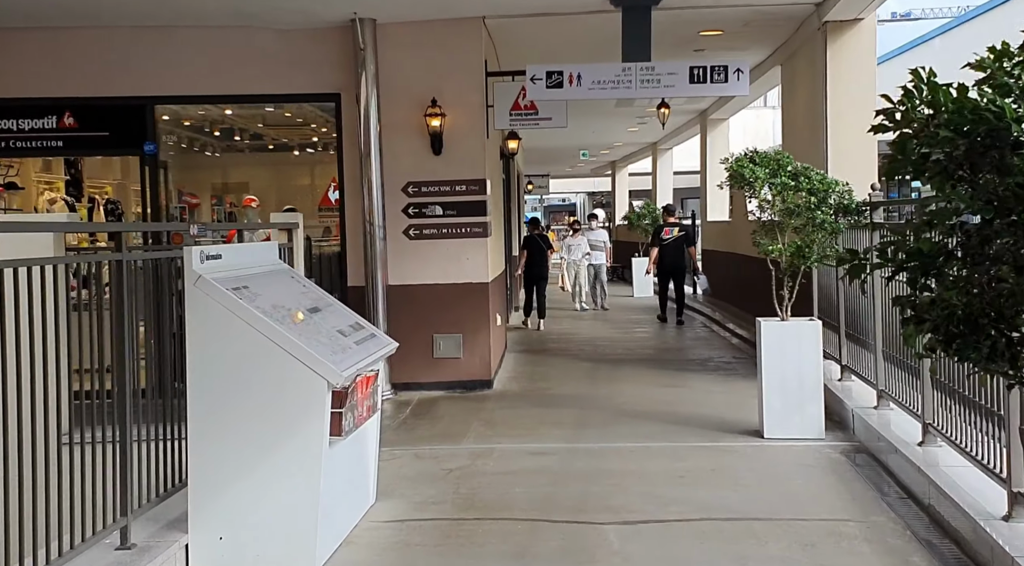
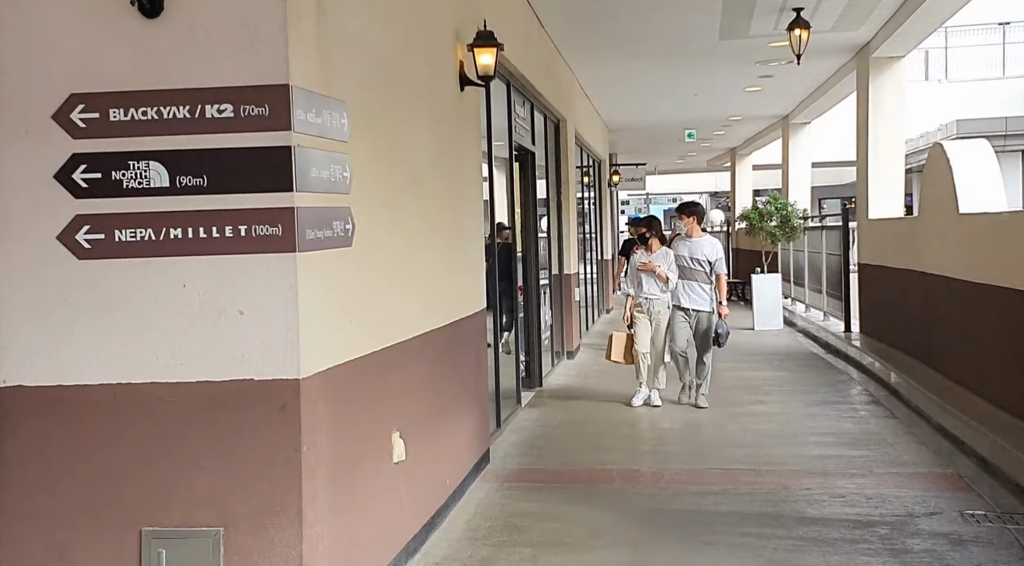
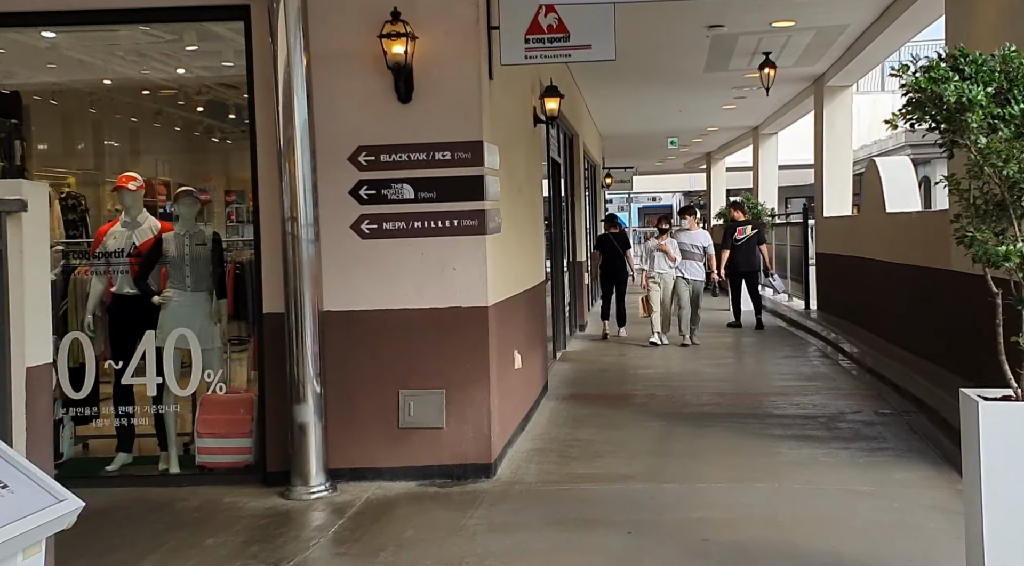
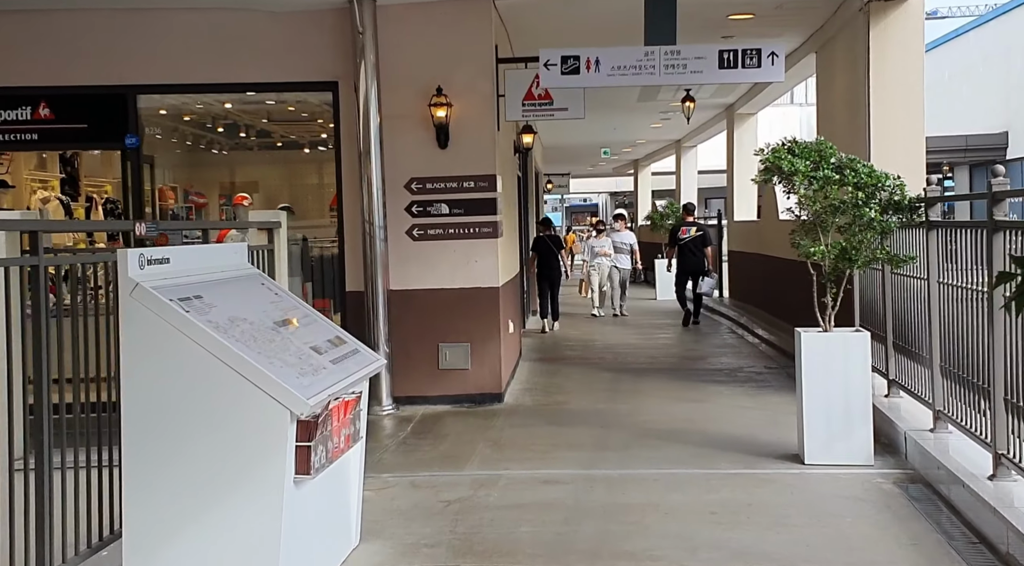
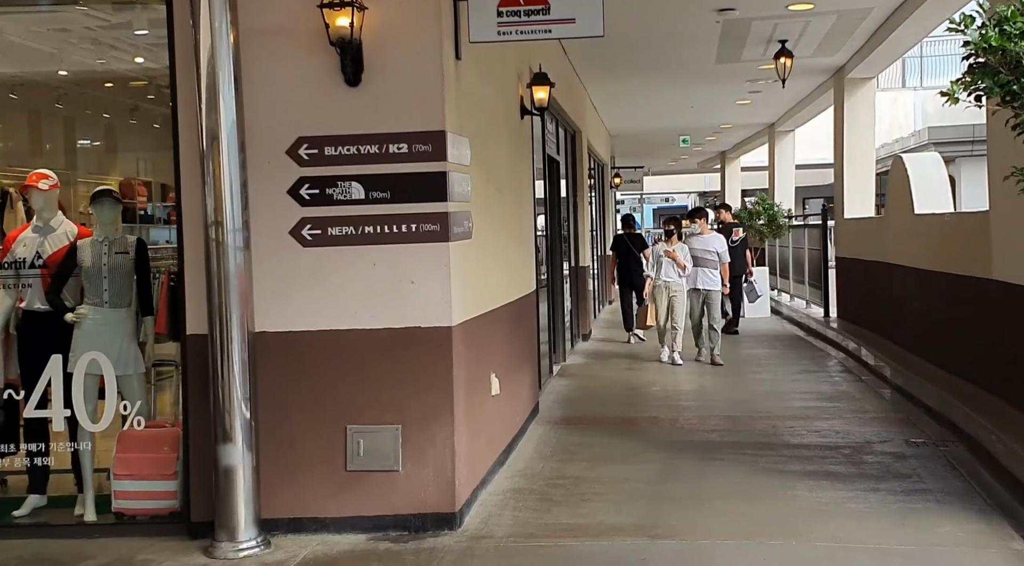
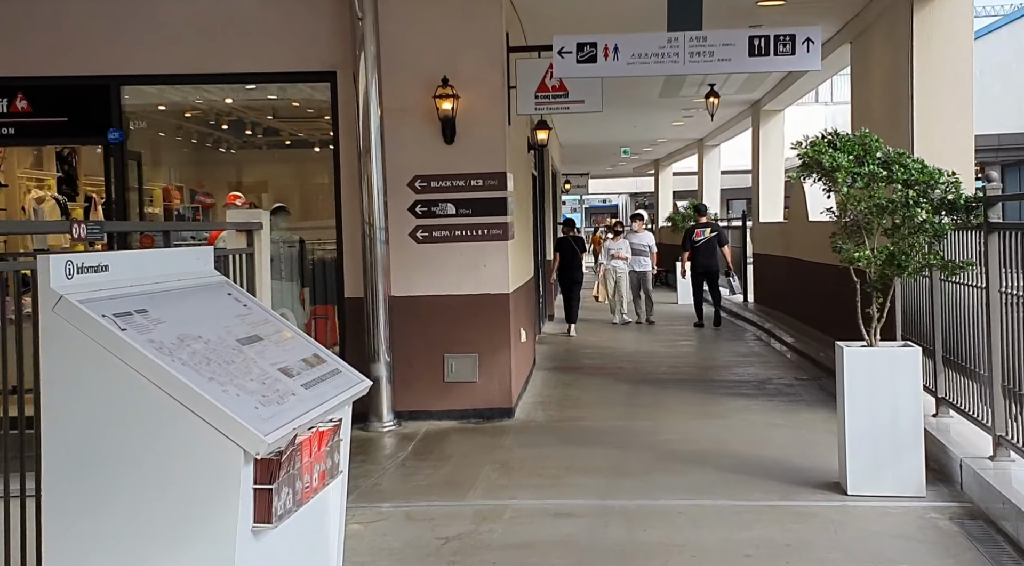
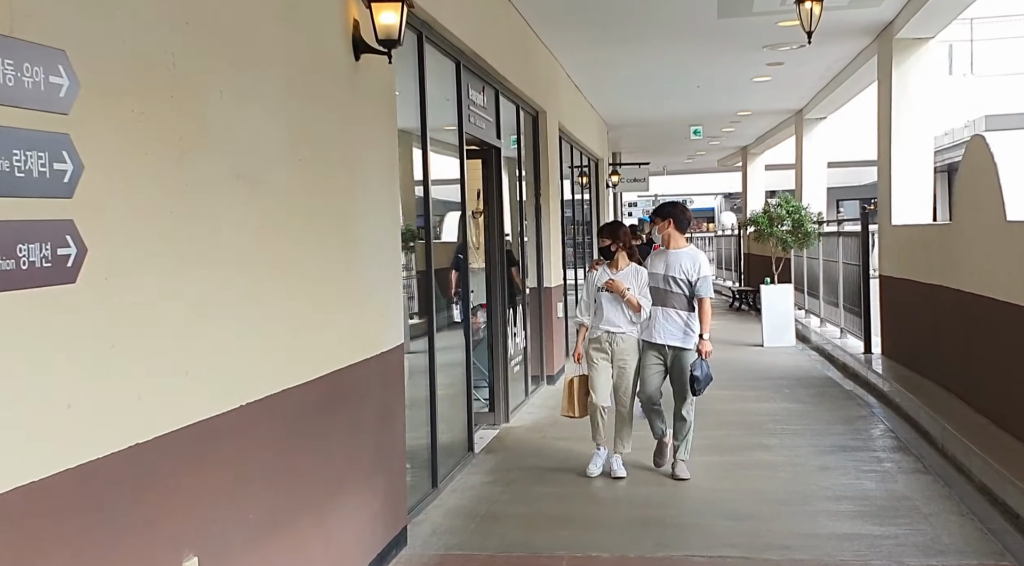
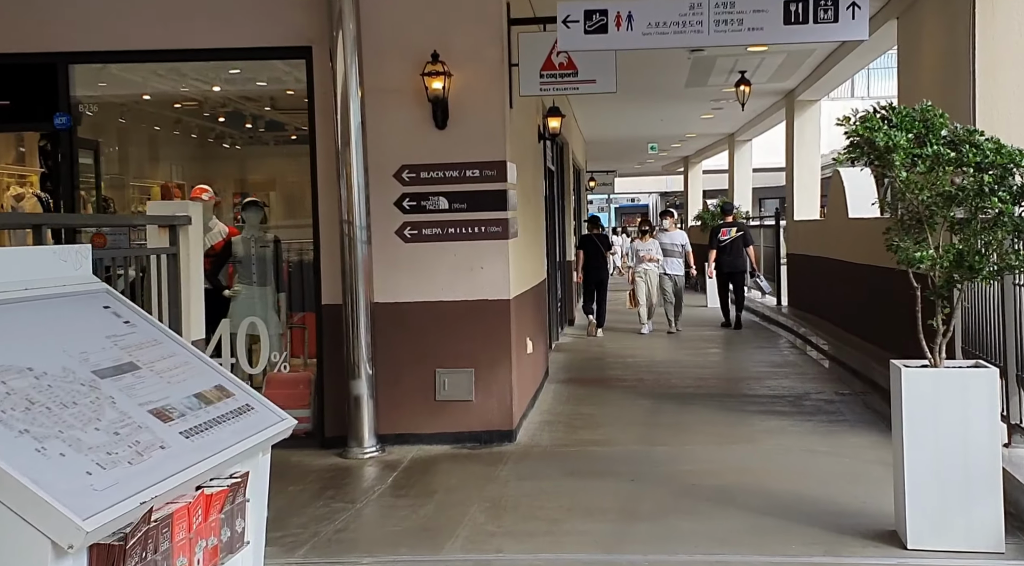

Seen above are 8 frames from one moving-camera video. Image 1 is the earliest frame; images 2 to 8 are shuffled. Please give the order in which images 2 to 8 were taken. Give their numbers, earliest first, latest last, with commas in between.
4, 6, 8, 3, 5, 2, 7
